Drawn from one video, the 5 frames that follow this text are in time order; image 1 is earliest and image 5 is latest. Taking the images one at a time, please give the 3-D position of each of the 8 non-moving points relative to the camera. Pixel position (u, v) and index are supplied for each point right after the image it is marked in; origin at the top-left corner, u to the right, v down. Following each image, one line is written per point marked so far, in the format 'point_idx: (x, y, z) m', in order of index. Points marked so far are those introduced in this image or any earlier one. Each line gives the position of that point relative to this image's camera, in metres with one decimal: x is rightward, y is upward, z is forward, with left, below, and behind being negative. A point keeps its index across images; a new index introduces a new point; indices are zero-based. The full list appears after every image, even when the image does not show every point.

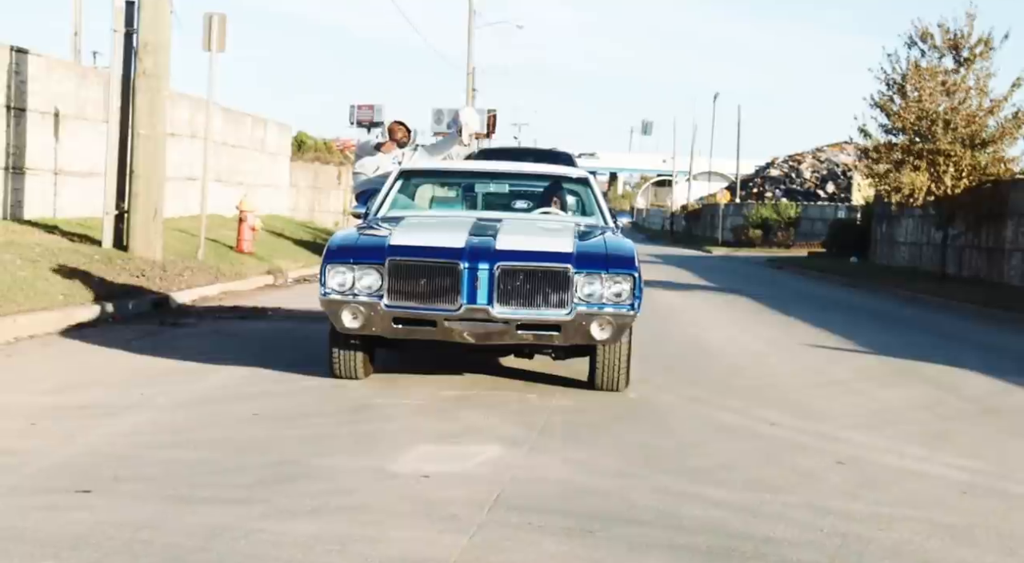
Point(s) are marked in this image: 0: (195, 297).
0: (-3.9, -0.2, +16.5) m
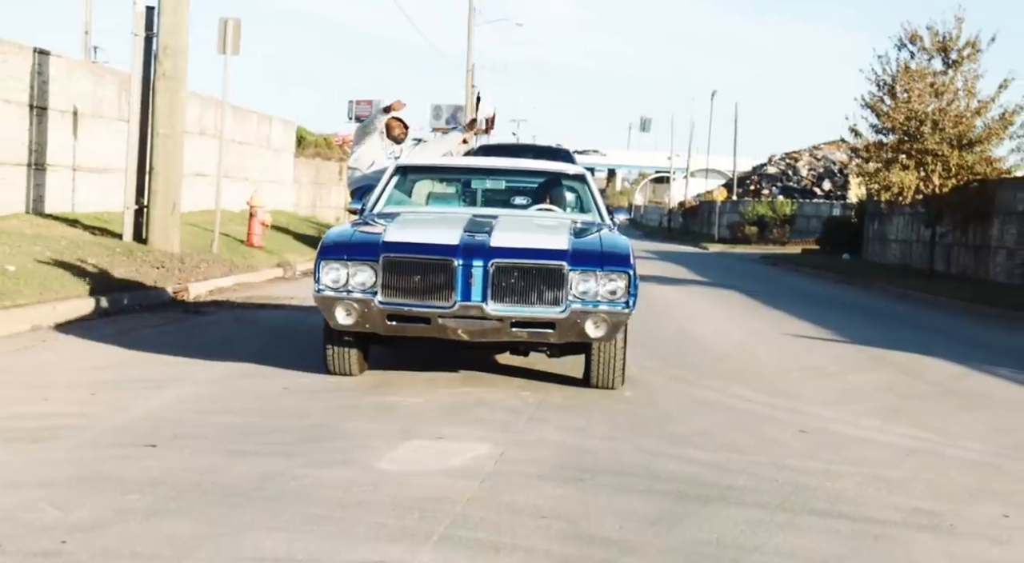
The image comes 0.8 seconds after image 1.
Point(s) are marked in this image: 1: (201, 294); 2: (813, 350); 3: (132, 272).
0: (-3.9, -0.1, +17.4) m
1: (-3.9, -0.1, +17.0) m
2: (+3.2, -0.7, +14.1) m
3: (-4.6, +0.1, +16.4) m
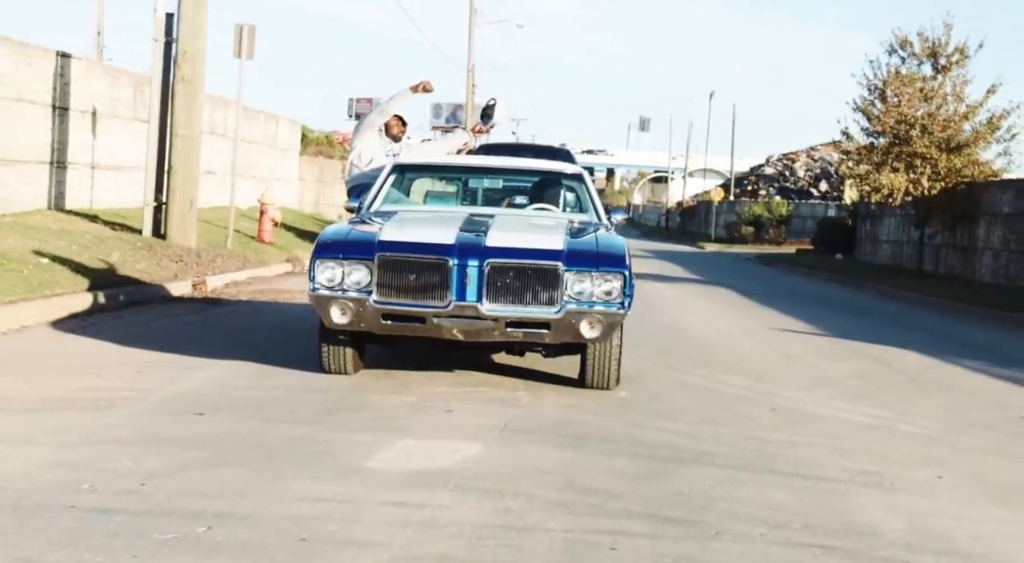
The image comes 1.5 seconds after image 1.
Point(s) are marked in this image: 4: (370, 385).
0: (-3.9, 0.0, +18.3) m
1: (-3.9, -0.1, +18.0) m
2: (+3.2, -0.7, +15.0) m
3: (-4.6, +0.2, +17.3) m
4: (-1.0, -0.7, +9.0) m
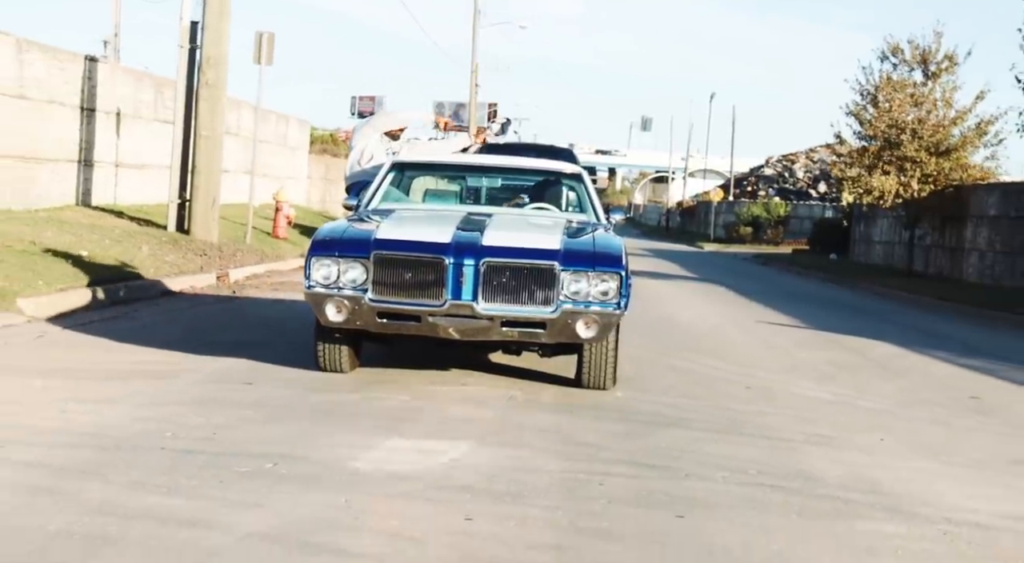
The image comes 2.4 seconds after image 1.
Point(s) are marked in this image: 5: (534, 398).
0: (-3.8, +0.1, +19.5) m
1: (-3.9, 0.0, +19.1) m
2: (+3.2, -0.6, +16.2) m
3: (-4.5, +0.3, +18.5) m
4: (-0.9, -0.6, +10.2) m
5: (+0.1, -0.7, +8.8) m
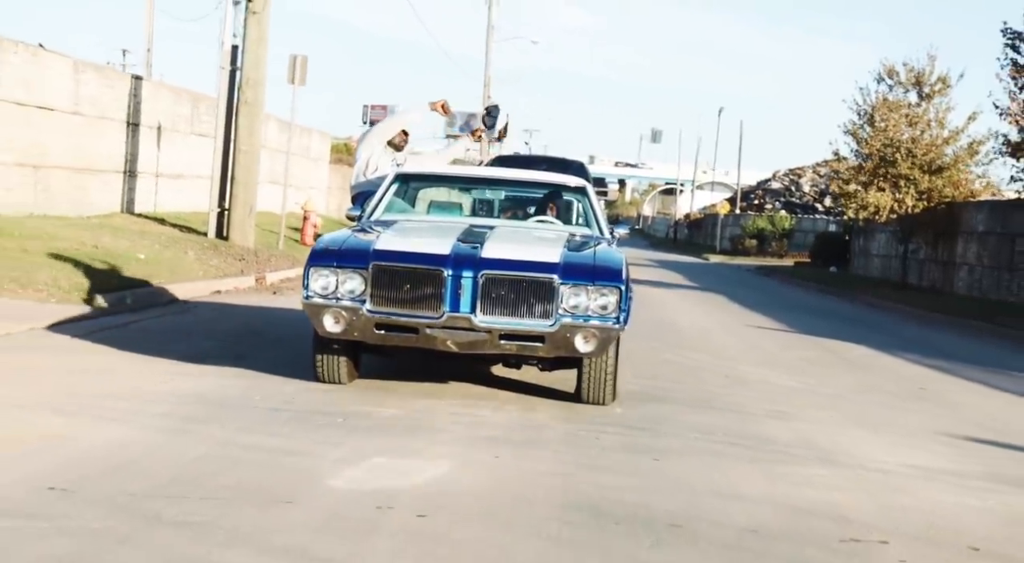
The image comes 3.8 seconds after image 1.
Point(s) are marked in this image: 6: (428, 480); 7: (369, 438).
0: (-3.6, +0.1, +21.2) m
1: (-3.7, 0.0, +20.9) m
2: (+3.4, -0.7, +17.9) m
3: (-4.4, +0.3, +20.3) m
4: (-0.8, -0.6, +11.9) m
5: (+0.3, -0.8, +10.5) m
6: (-0.4, -1.0, +6.5) m
7: (-0.8, -0.9, +7.4) m
